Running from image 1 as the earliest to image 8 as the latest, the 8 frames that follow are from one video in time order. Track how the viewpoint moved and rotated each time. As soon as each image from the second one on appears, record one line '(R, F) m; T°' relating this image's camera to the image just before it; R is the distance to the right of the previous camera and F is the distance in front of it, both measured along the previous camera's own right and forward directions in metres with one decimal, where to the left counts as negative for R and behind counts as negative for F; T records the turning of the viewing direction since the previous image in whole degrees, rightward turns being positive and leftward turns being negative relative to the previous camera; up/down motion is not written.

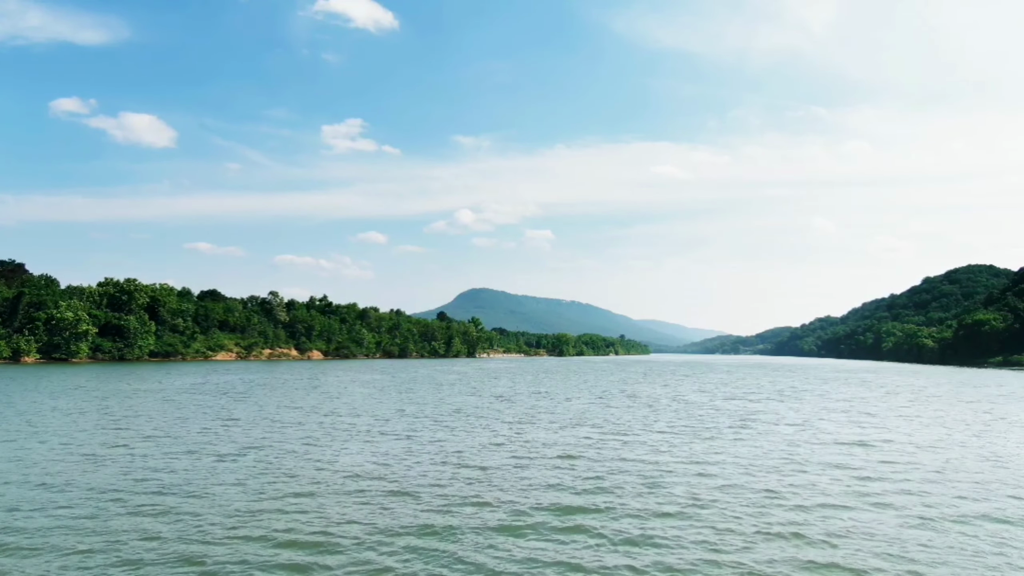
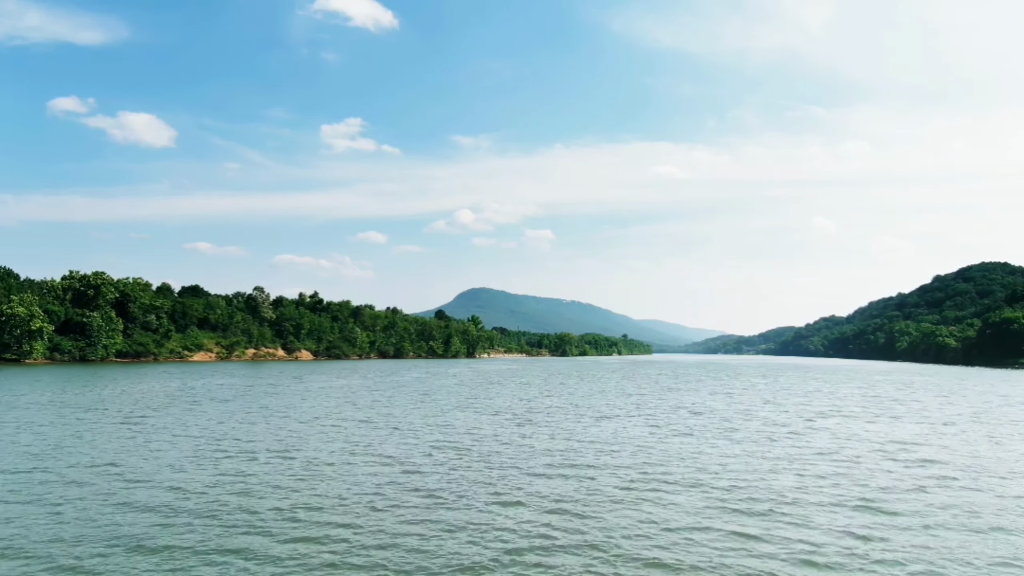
(-0.7, +10.8) m; 0°
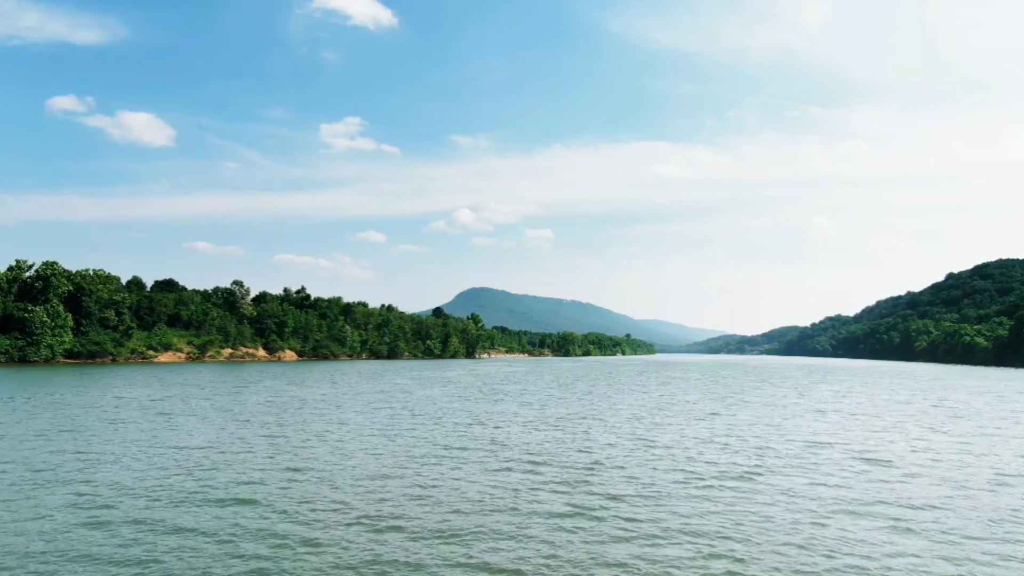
(-0.8, +13.3) m; 0°
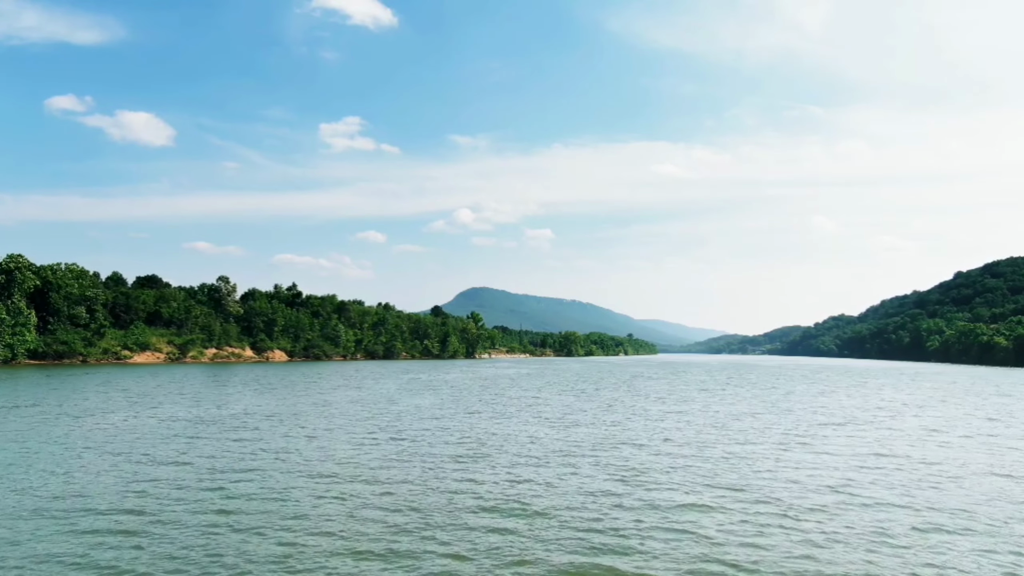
(-0.5, +7.9) m; 0°
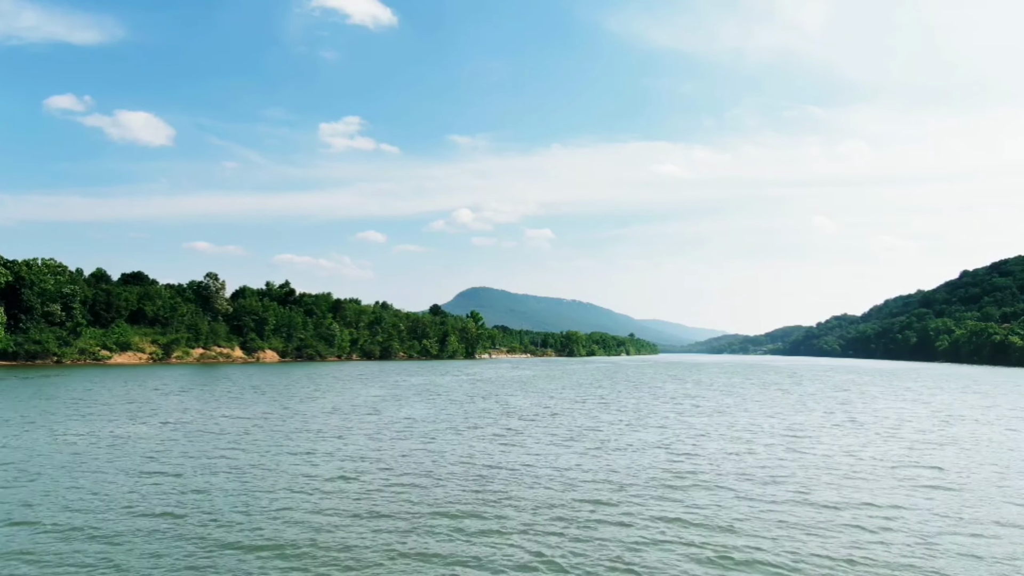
(-0.4, +5.8) m; 0°
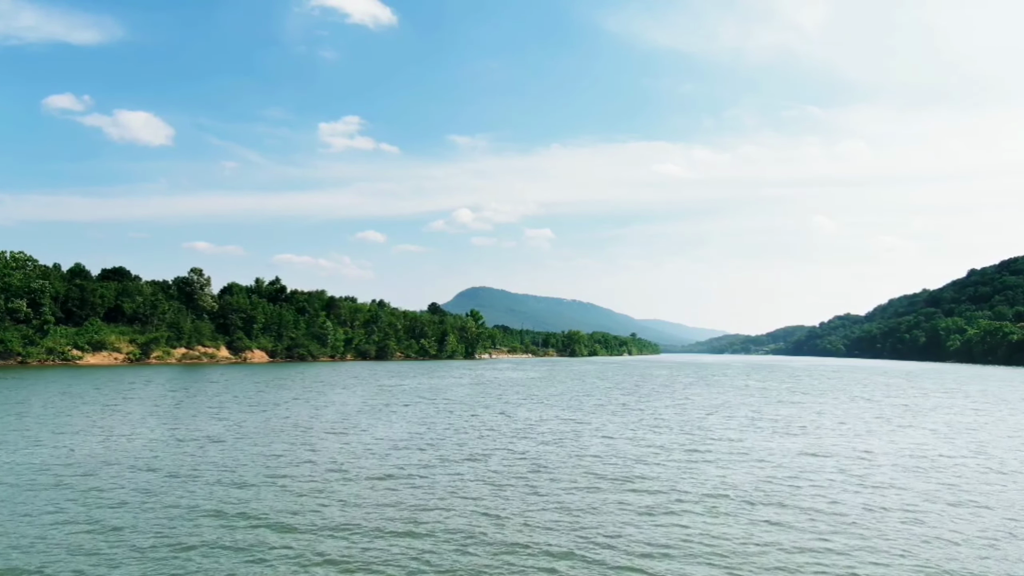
(-0.5, +7.0) m; 0°
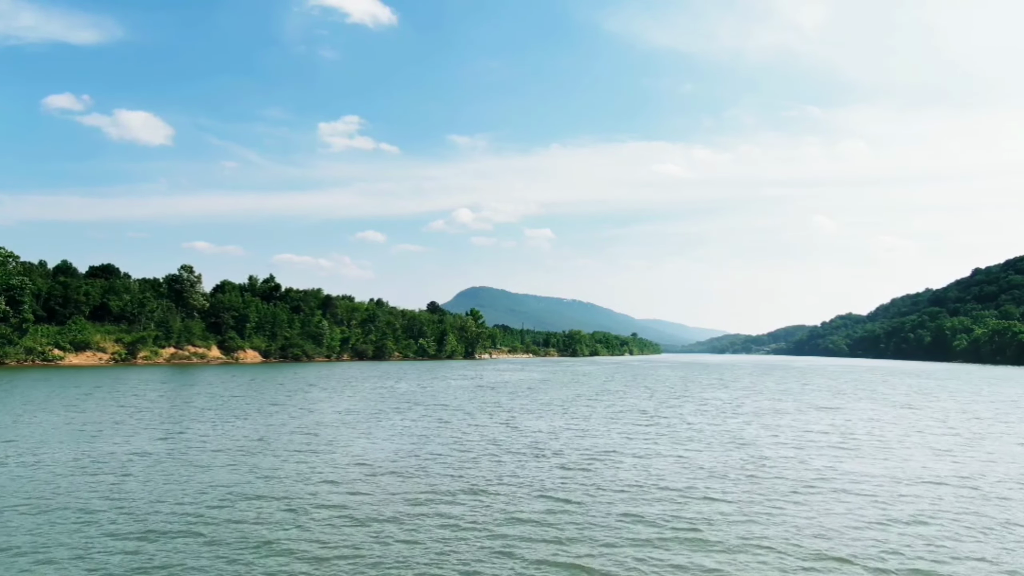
(-0.3, +3.9) m; 0°
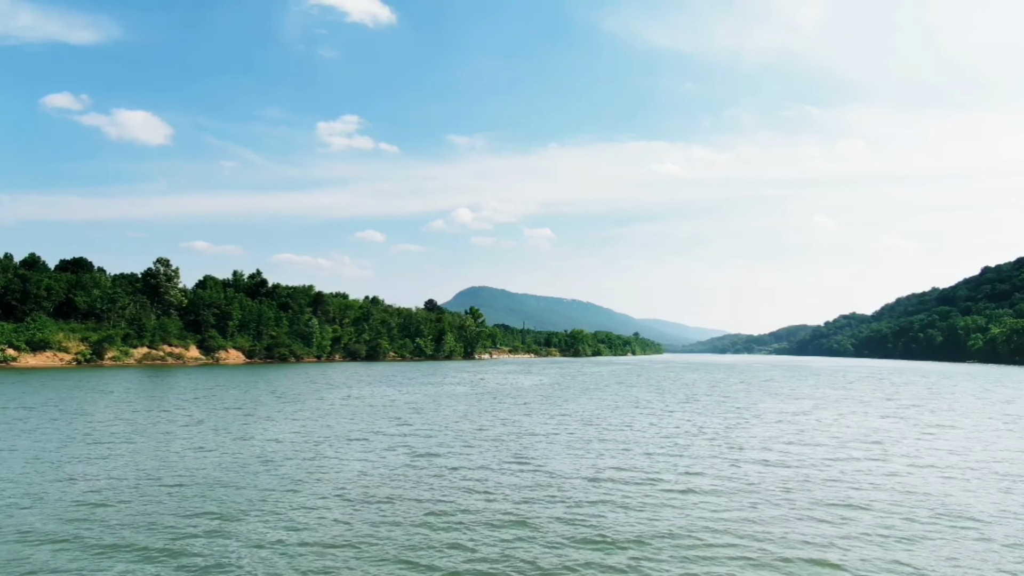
(-0.6, +8.5) m; 0°
